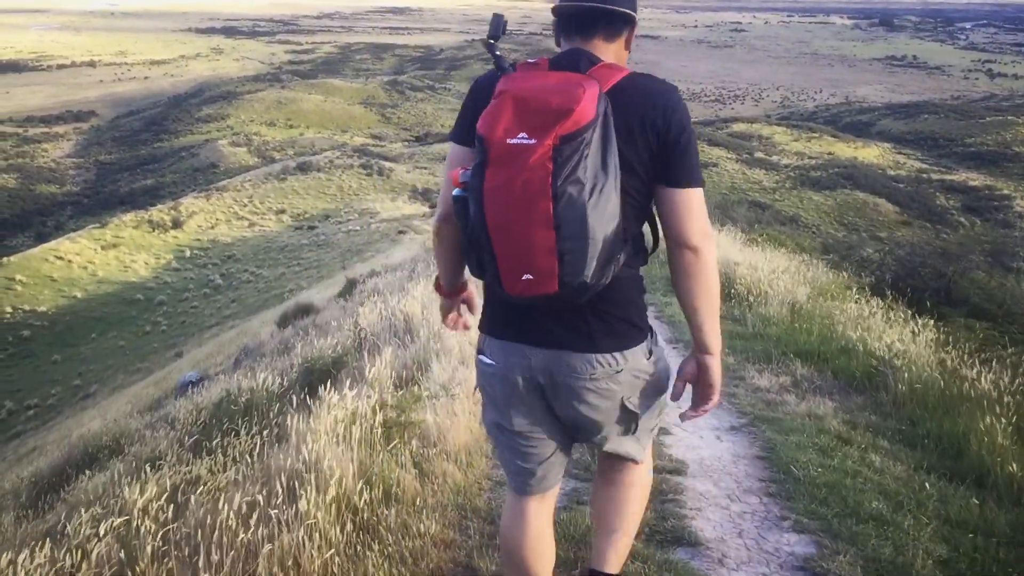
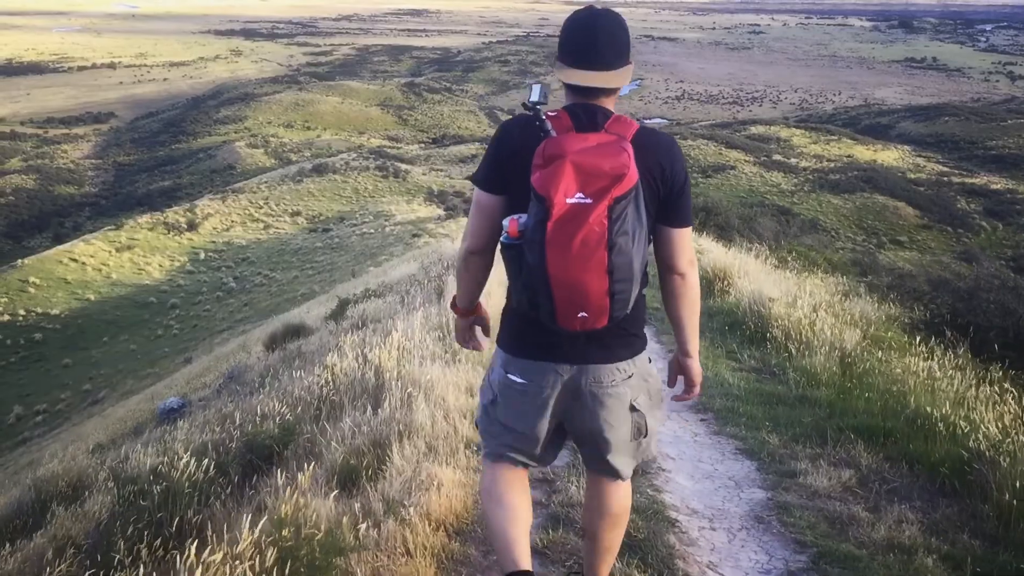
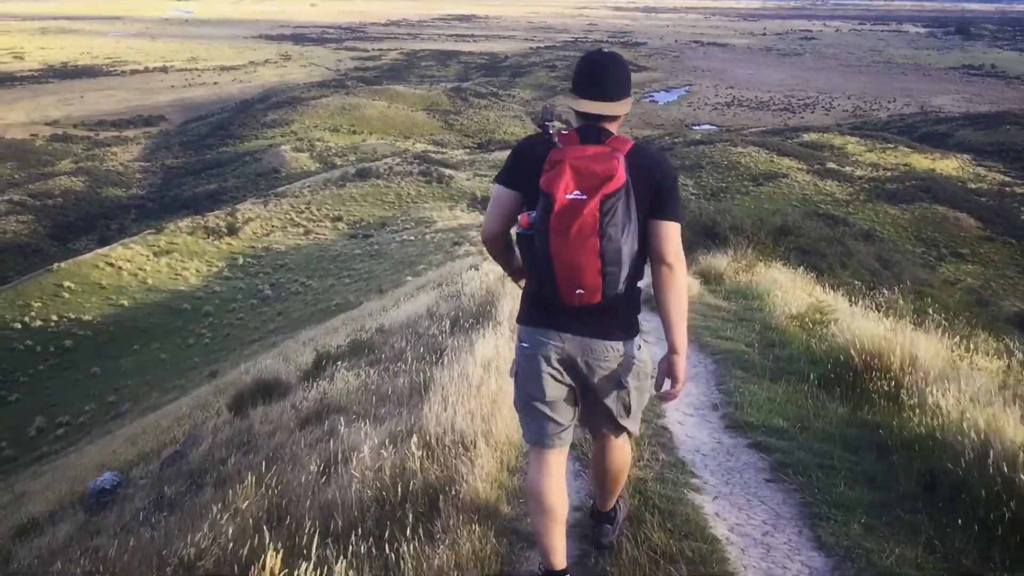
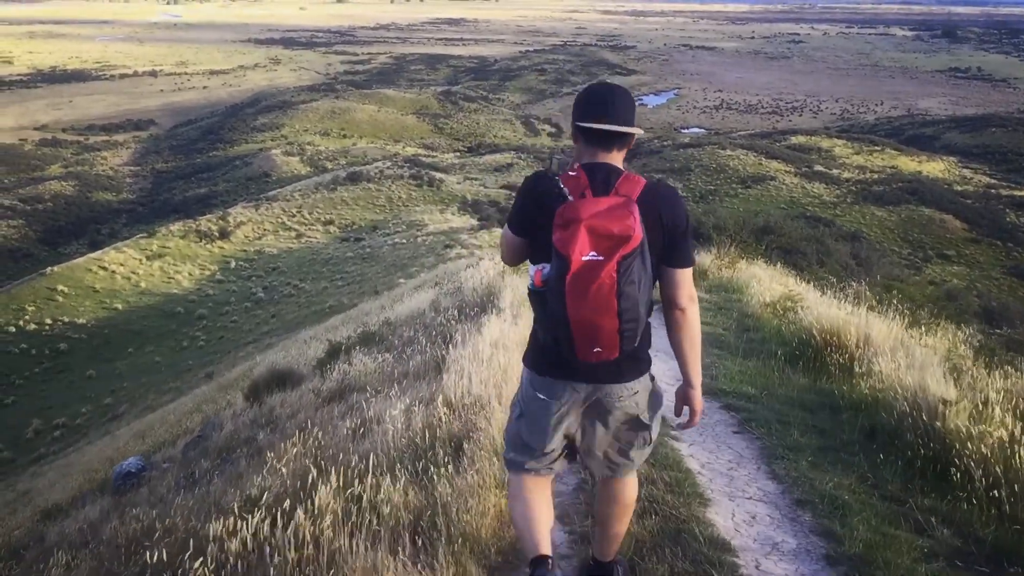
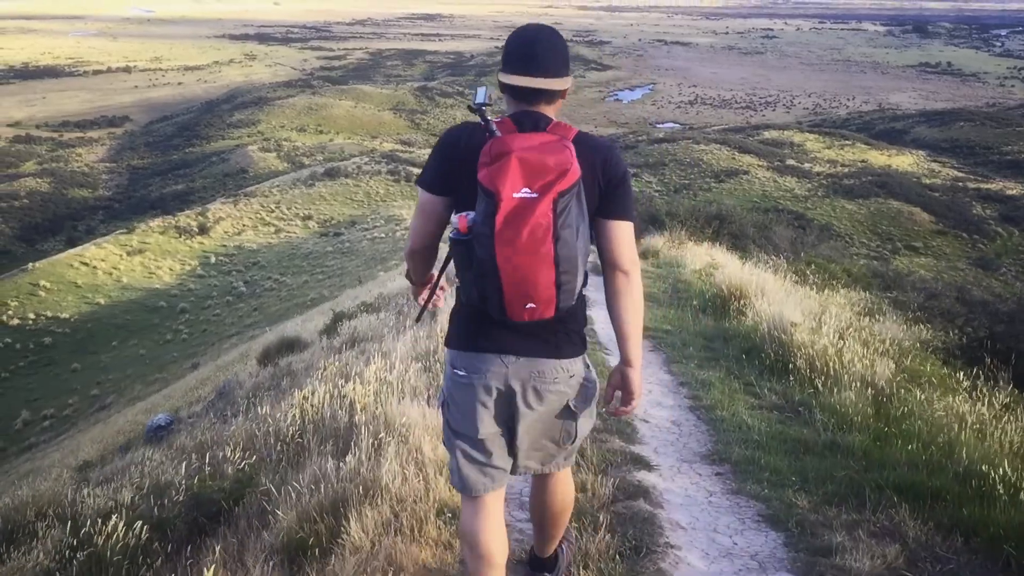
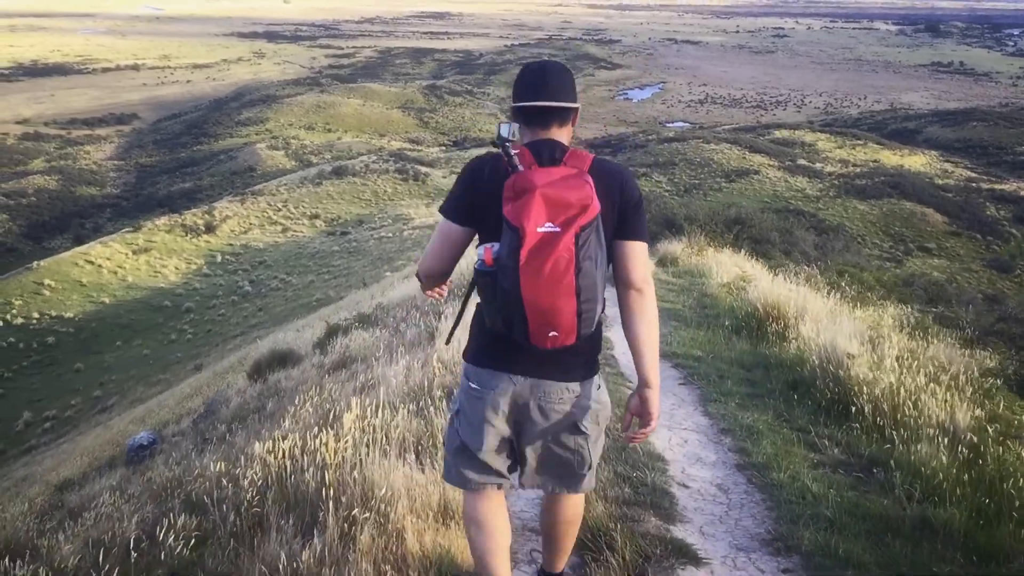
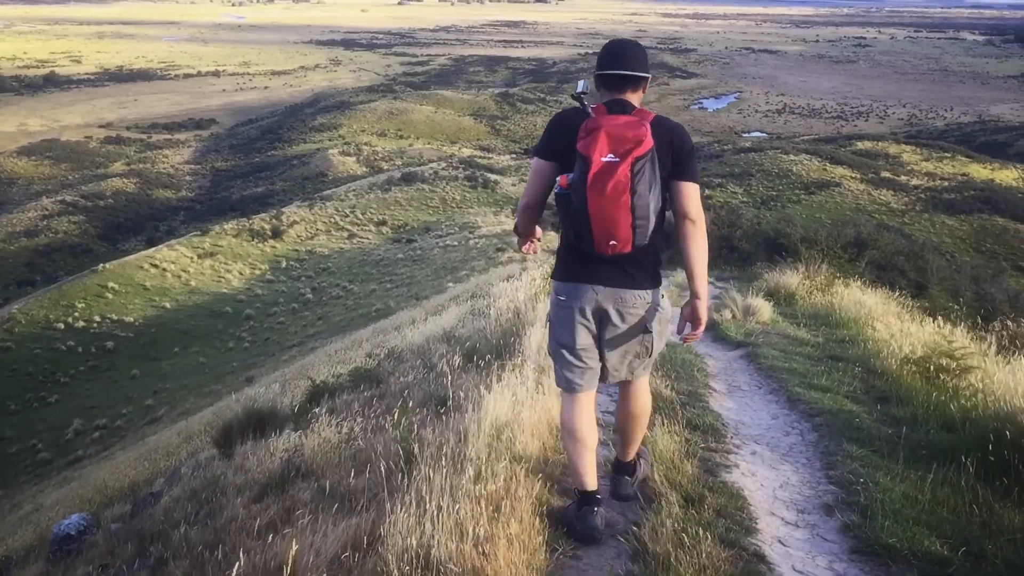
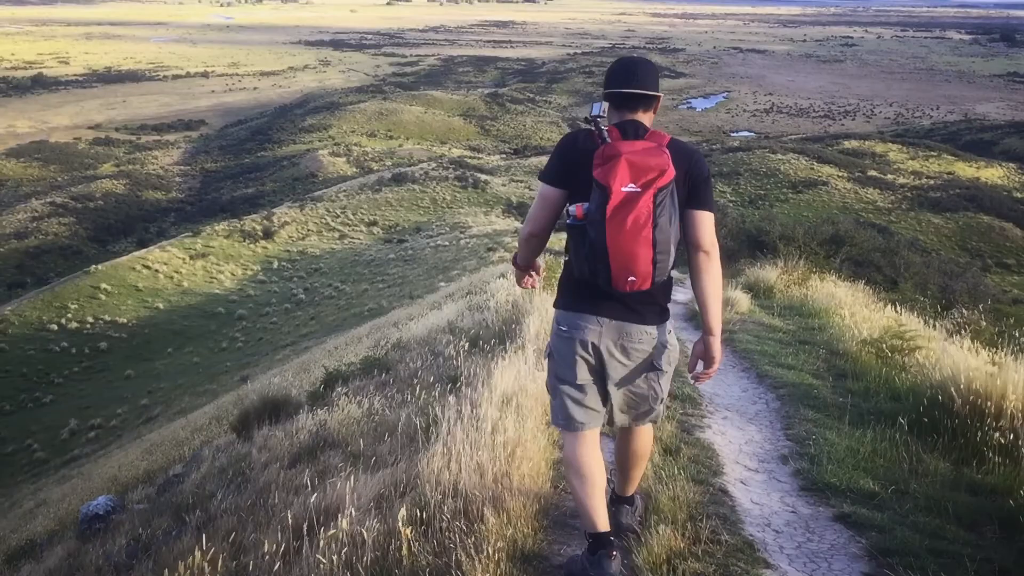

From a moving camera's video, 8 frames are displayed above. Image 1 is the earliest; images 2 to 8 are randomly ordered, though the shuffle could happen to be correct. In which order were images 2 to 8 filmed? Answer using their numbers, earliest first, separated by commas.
2, 5, 6, 4, 3, 8, 7
